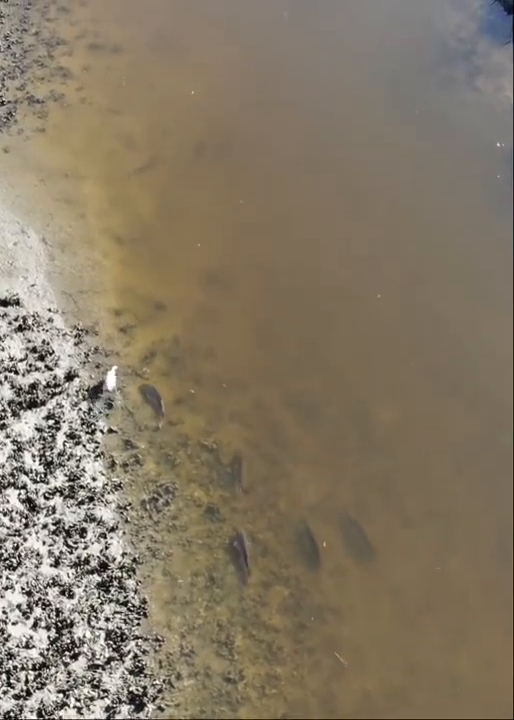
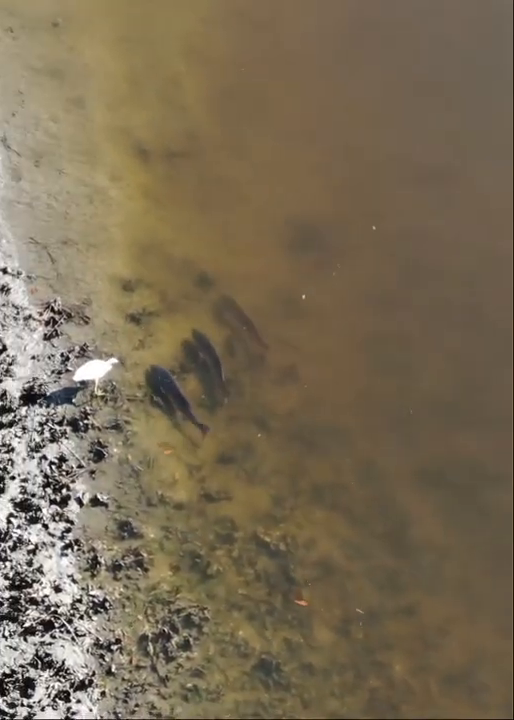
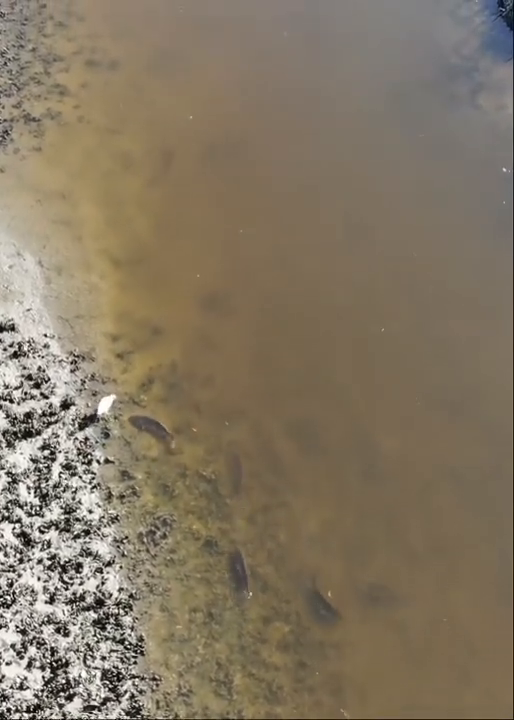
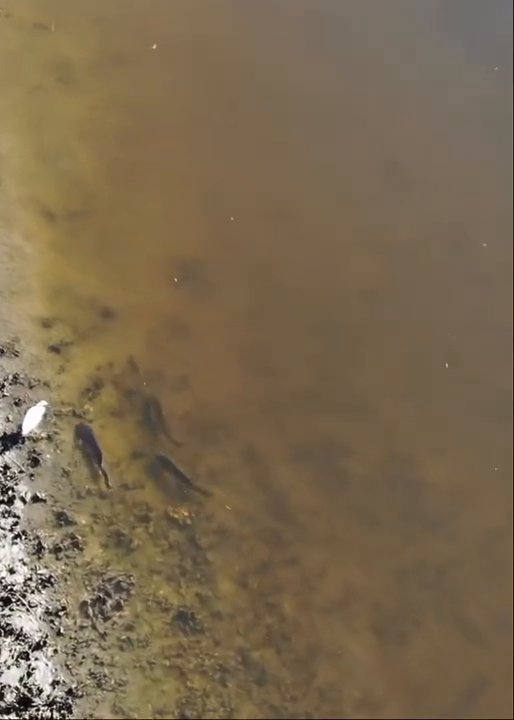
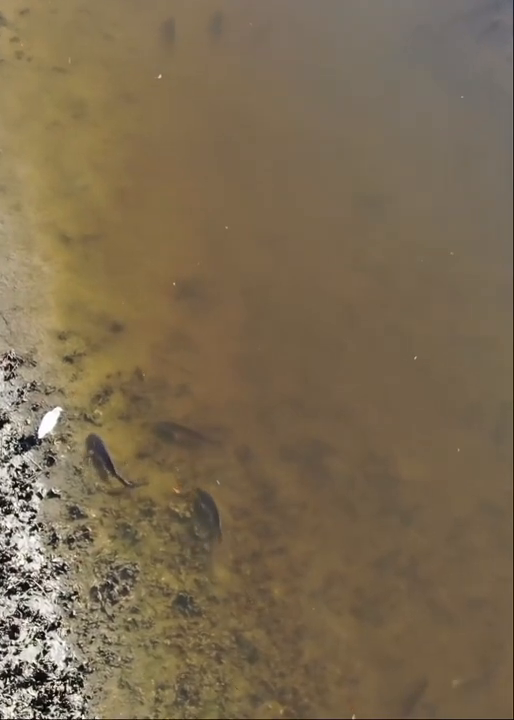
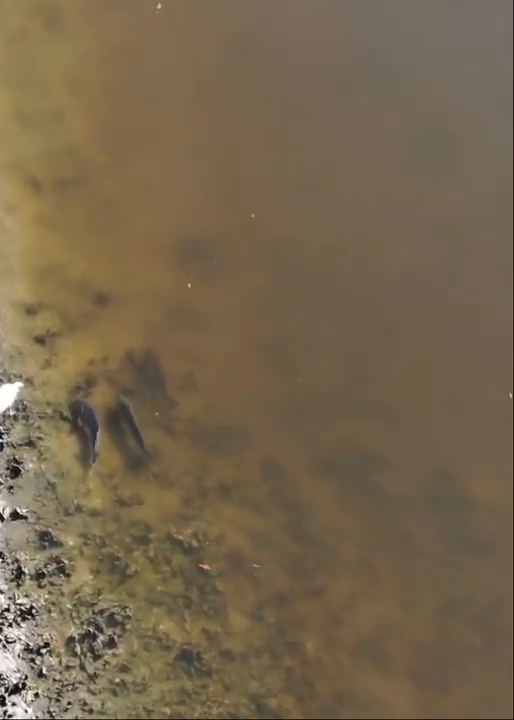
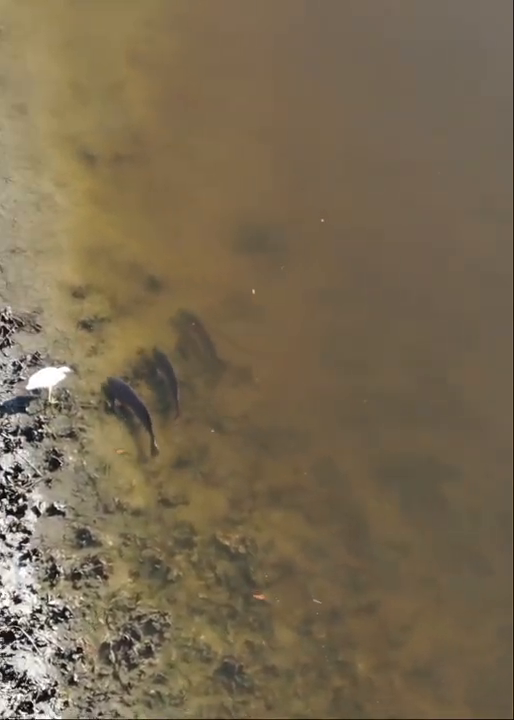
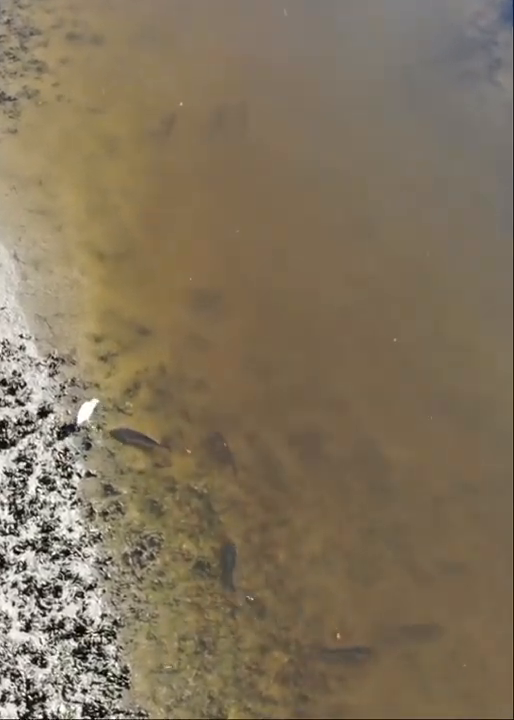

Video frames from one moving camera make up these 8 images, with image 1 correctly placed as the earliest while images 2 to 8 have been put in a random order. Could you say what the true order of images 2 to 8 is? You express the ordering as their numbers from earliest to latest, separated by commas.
3, 8, 5, 4, 6, 7, 2
